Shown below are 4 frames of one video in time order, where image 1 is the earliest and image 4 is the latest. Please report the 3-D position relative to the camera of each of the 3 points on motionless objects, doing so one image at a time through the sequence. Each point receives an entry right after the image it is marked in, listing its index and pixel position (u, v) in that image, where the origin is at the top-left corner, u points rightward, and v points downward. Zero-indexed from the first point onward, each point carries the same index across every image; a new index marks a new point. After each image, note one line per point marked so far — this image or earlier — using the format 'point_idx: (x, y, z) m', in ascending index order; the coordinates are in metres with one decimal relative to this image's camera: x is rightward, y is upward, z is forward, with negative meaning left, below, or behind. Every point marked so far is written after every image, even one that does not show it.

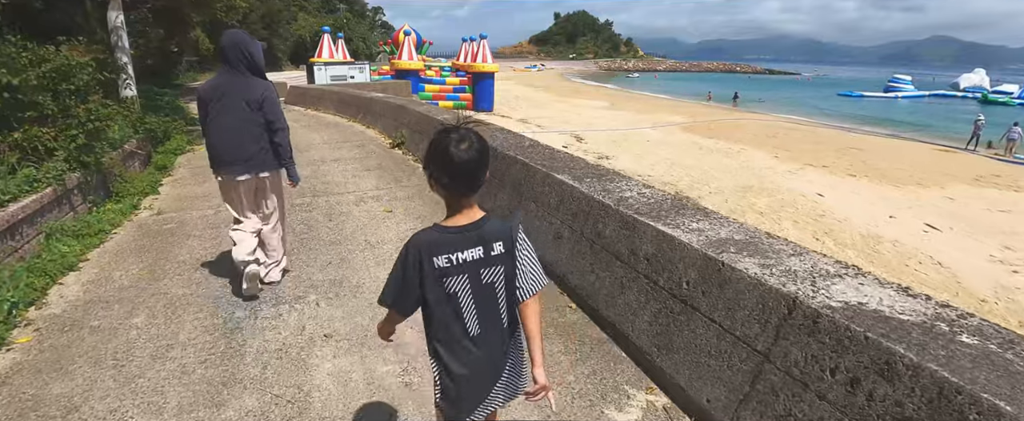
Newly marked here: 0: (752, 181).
0: (+5.0, +0.7, +11.1) m
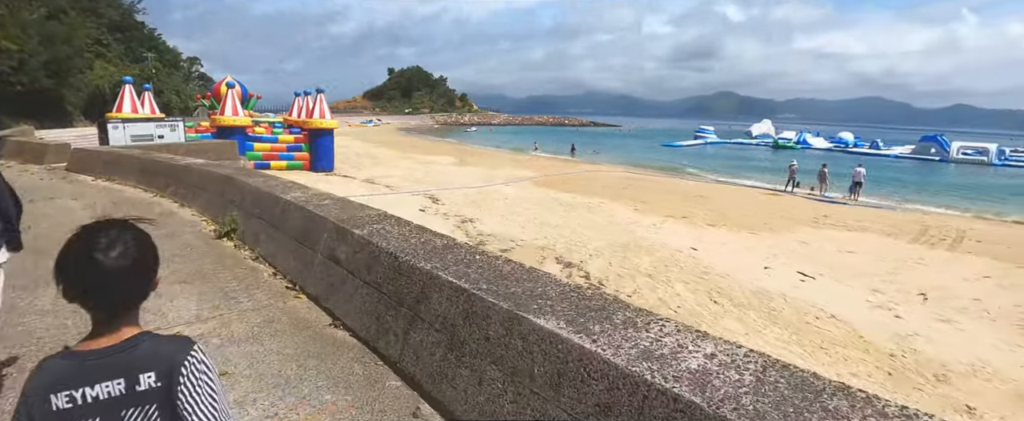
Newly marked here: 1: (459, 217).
0: (+2.3, -0.6, +10.9) m
1: (-1.3, -0.1, +13.2) m
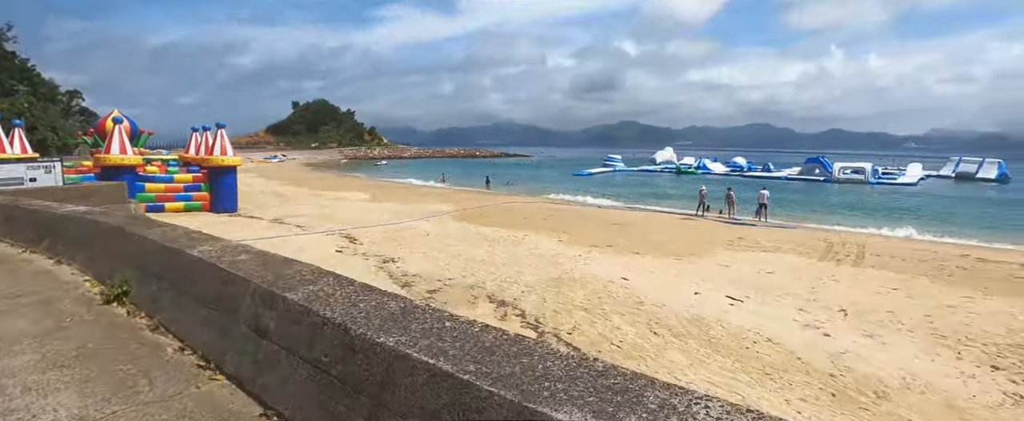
0: (+0.9, -1.3, +10.7) m
1: (-3.1, -1.1, +12.4) m
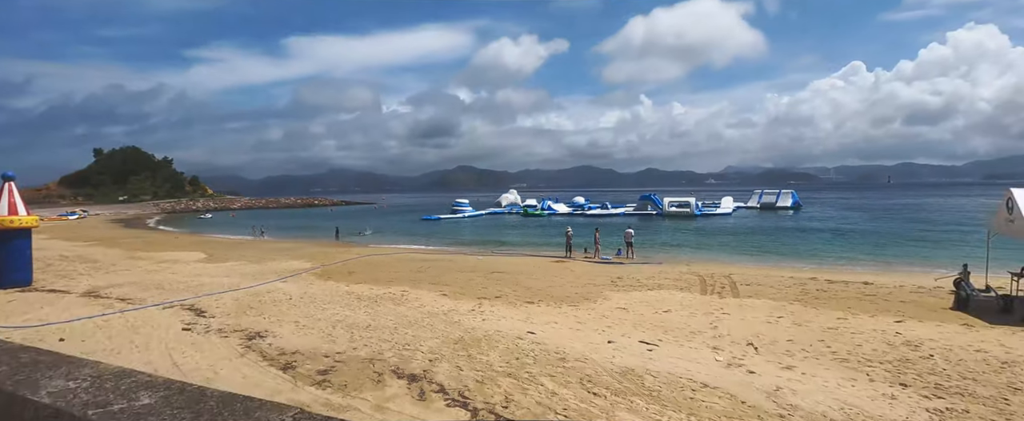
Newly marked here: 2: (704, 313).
0: (-1.1, -2.3, +9.5) m
1: (-5.4, -2.4, +9.9) m
2: (+4.1, -2.2, +10.6) m
